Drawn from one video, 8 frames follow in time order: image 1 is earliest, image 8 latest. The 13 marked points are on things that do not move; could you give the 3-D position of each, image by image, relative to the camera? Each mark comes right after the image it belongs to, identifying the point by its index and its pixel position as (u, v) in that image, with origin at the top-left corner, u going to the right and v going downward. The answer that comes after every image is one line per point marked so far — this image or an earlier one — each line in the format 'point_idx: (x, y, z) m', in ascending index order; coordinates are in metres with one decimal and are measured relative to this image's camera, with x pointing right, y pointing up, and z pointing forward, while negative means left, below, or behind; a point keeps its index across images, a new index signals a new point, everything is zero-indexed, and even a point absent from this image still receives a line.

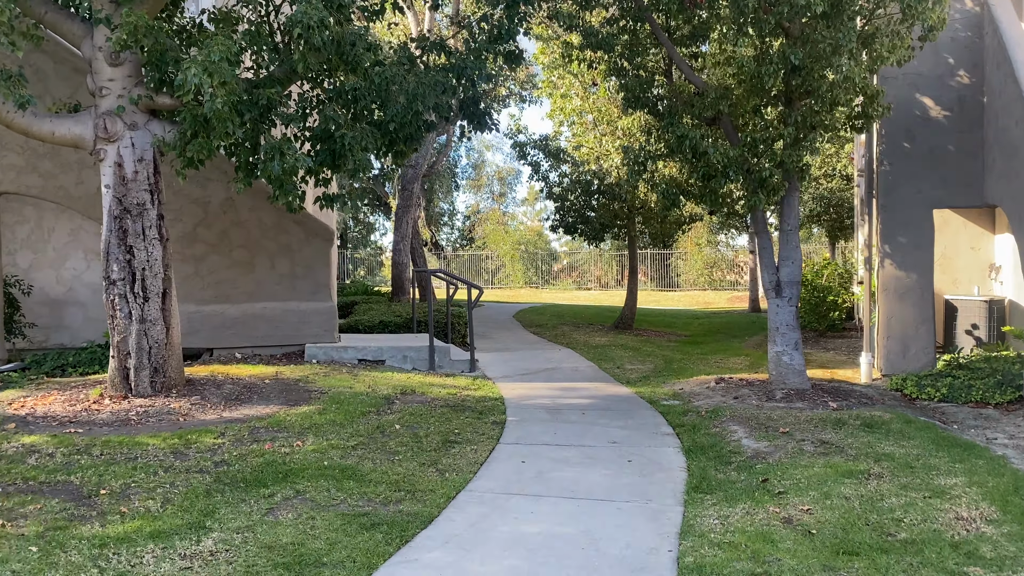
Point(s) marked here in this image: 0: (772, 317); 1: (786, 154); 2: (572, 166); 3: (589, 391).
0: (+2.4, -0.3, +7.9) m
1: (+2.4, +1.2, +7.3) m
2: (+1.1, +2.2, +15.3) m
3: (+0.7, -1.0, +8.1) m
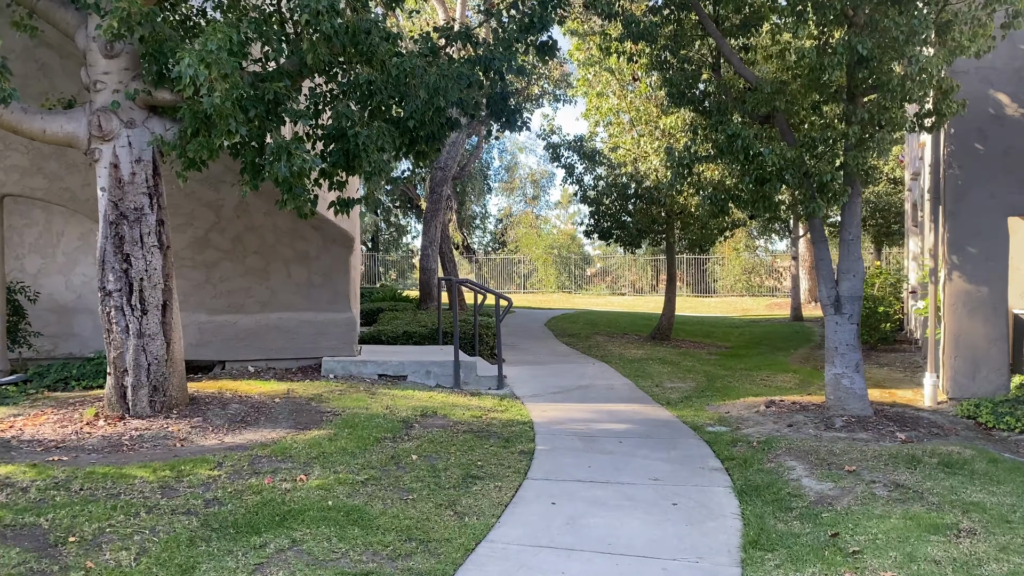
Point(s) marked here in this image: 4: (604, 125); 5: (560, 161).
0: (+2.7, -0.4, +7.1) m
1: (+2.6, +1.0, +6.5) m
2: (+1.7, +2.1, +14.6) m
3: (+1.0, -1.1, +7.5) m
4: (+1.6, +2.8, +14.6) m
5: (+0.9, +2.3, +15.2) m
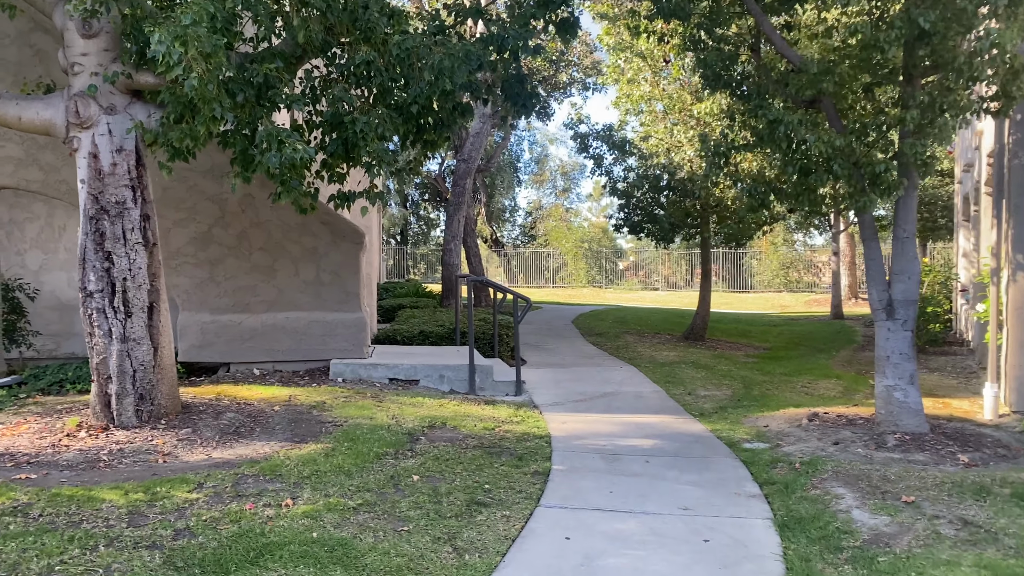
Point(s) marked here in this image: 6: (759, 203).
0: (+2.8, -0.4, +6.4) m
1: (+2.7, +1.0, +5.8) m
2: (+2.1, +2.1, +13.9) m
3: (+1.2, -1.1, +6.8) m
4: (+2.1, +2.9, +14.0) m
5: (+1.3, +2.4, +14.5) m
6: (+1.9, +0.7, +6.6) m
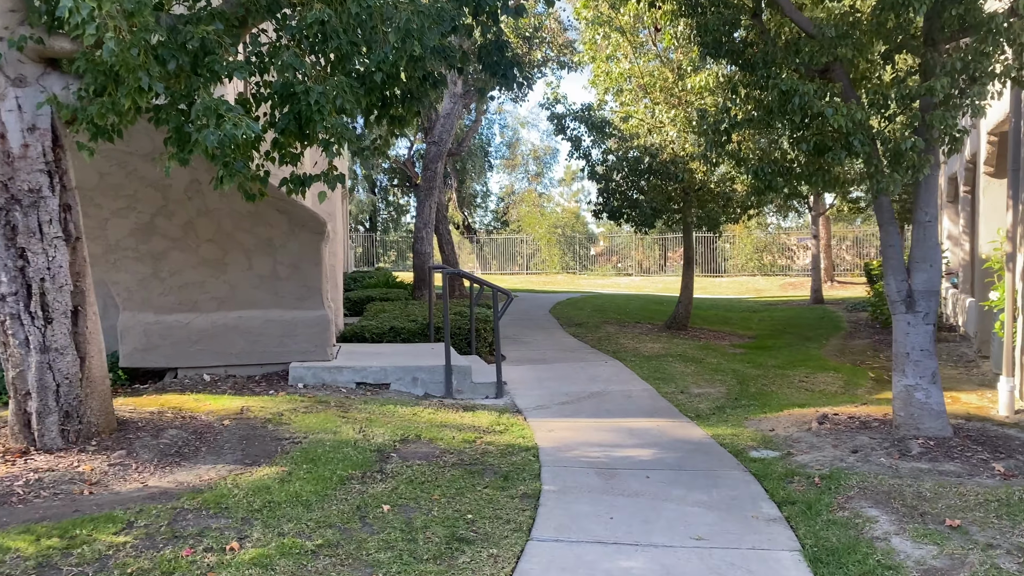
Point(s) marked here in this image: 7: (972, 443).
0: (+2.7, -0.4, +5.8) m
1: (+2.6, +1.1, +5.2) m
2: (+1.7, +2.3, +13.2) m
3: (+1.0, -1.1, +6.2) m
4: (+1.6, +3.1, +13.3) m
5: (+0.9, +2.5, +13.8) m
6: (+1.8, +0.7, +6.0) m
7: (+3.1, -1.0, +5.6) m
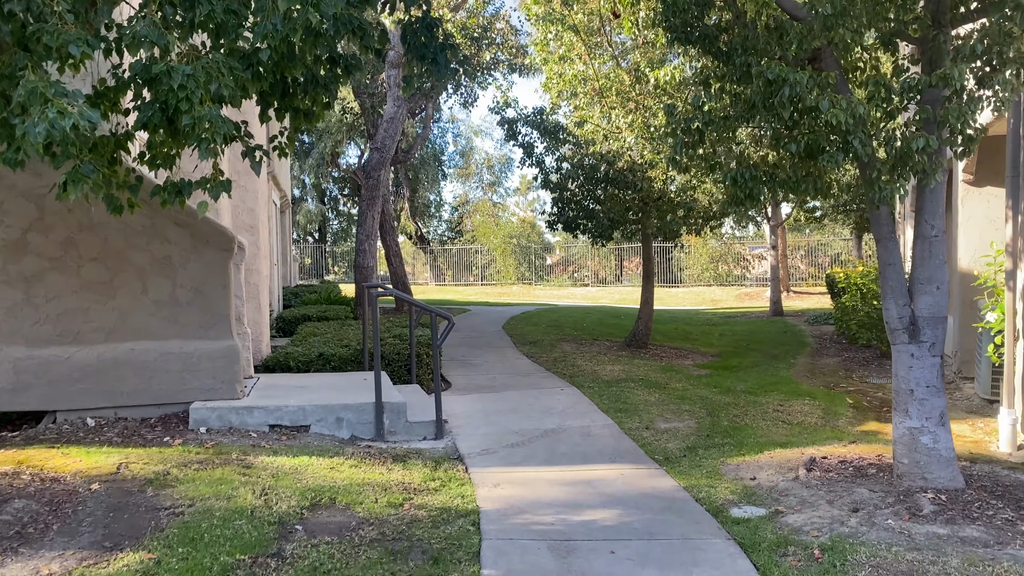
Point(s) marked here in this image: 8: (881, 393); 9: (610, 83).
0: (+2.3, -0.5, +5.0) m
1: (+2.2, +0.9, +4.4) m
2: (+0.9, +2.1, +12.4) m
3: (+0.6, -1.2, +5.3) m
4: (+0.8, +2.8, +12.4) m
5: (+0.1, +2.3, +12.9) m
6: (+1.4, +0.6, +5.1) m
7: (+2.7, -1.2, +4.8) m
8: (+4.0, -1.1, +9.0) m
9: (+1.4, +2.8, +11.5) m
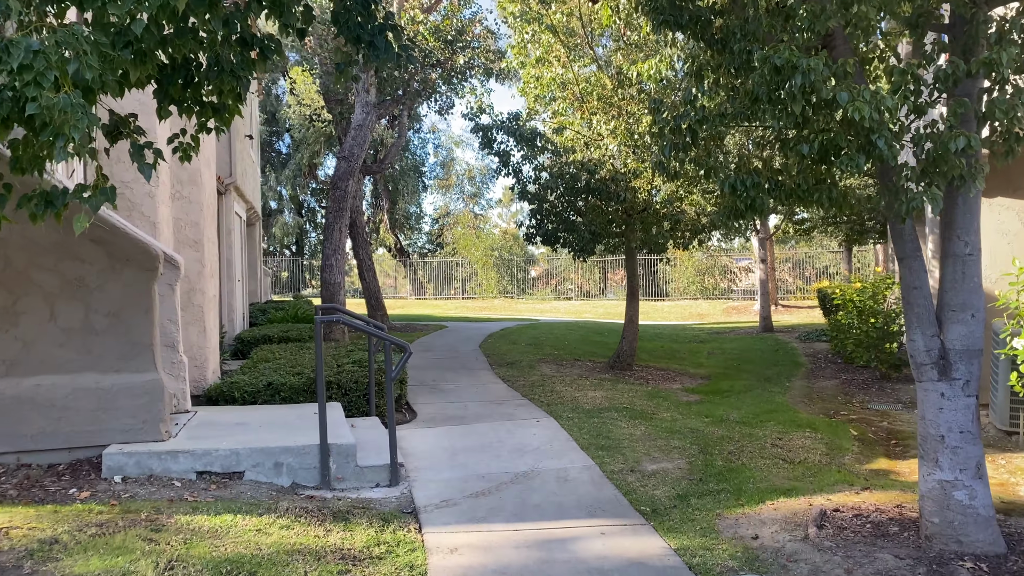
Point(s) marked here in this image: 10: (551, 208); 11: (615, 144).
0: (+2.1, -0.6, +4.2) m
1: (+2.0, +0.8, +3.6) m
2: (+0.6, +1.8, +11.6) m
3: (+0.4, -1.4, +4.5) m
4: (+0.5, +2.6, +11.7) m
5: (-0.3, +2.0, +12.1) m
6: (+1.2, +0.4, +4.3) m
7: (+2.5, -1.3, +4.0) m
8: (+3.7, -1.3, +8.3) m
9: (+1.0, +2.6, +10.8) m
10: (+0.5, +1.1, +11.6) m
11: (+1.3, +1.8, +10.5) m
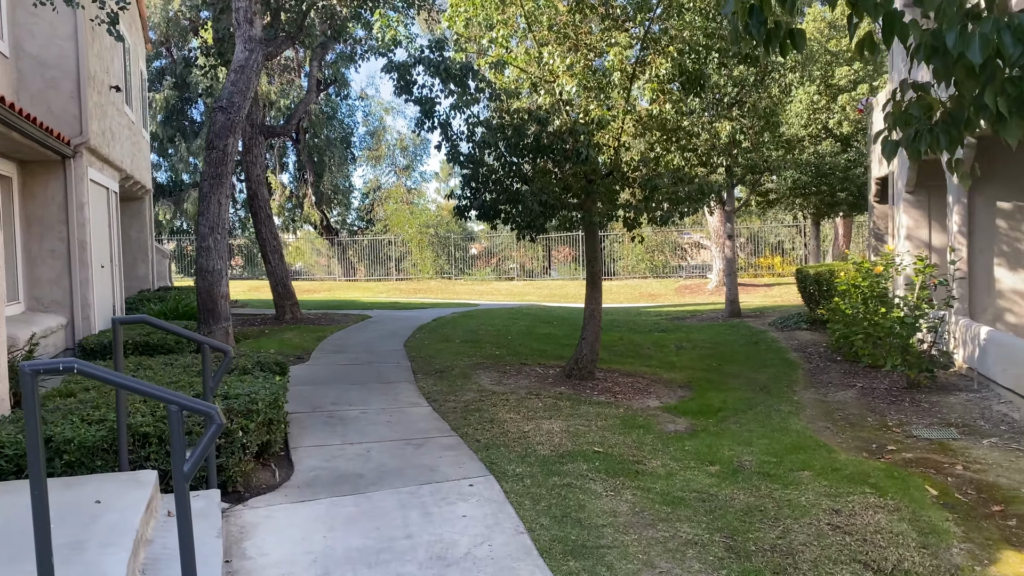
0: (+1.8, -0.7, +1.8) m
1: (+1.8, +0.7, +1.1) m
2: (-0.2, +2.0, +8.9) m
3: (+0.2, -1.5, +1.9) m
4: (-0.3, +2.7, +9.0) m
5: (-1.1, +2.2, +9.4) m
6: (+0.9, +0.4, +1.7) m
7: (+2.3, -1.4, +1.6) m
8: (+3.2, -1.2, +5.9) m
9: (+0.3, +2.7, +8.1) m
10: (-0.2, +1.2, +9.0) m
11: (+0.6, +1.9, +7.8) m
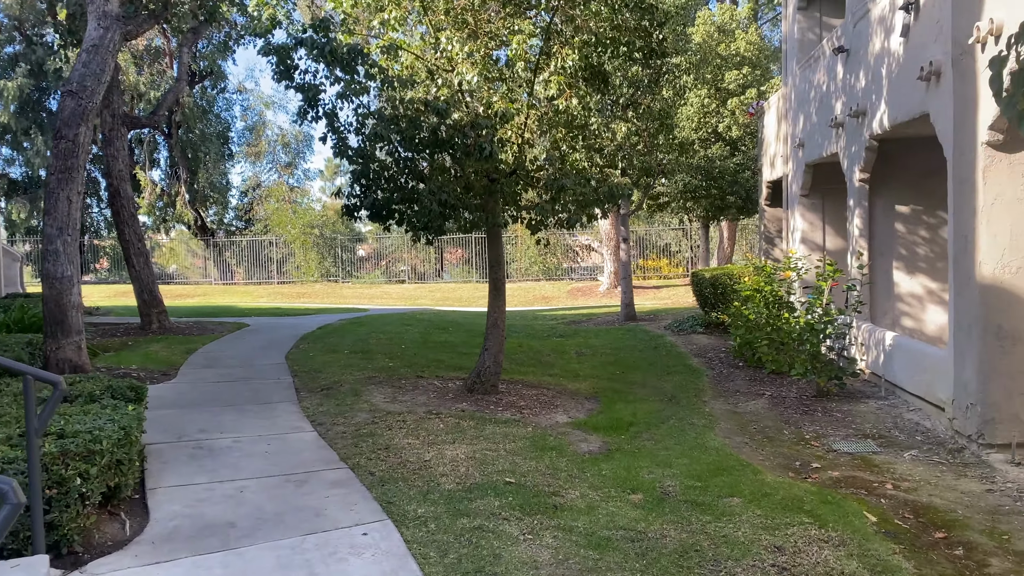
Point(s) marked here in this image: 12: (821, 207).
0: (+1.8, -0.8, +1.3) m
1: (+1.8, +0.7, +0.6) m
2: (-1.3, +1.9, +8.1) m
3: (+0.1, -1.5, +1.2) m
4: (-1.3, +2.6, +8.1) m
5: (-2.2, +2.1, +8.5) m
6: (+0.8, +0.3, +1.2) m
7: (+2.2, -1.4, +1.2) m
8: (+2.5, -1.3, +5.6) m
9: (-0.6, +2.6, +7.4) m
10: (-1.3, +1.2, +8.2) m
11: (-0.3, +1.8, +7.2) m
12: (+4.4, +1.1, +11.9) m
